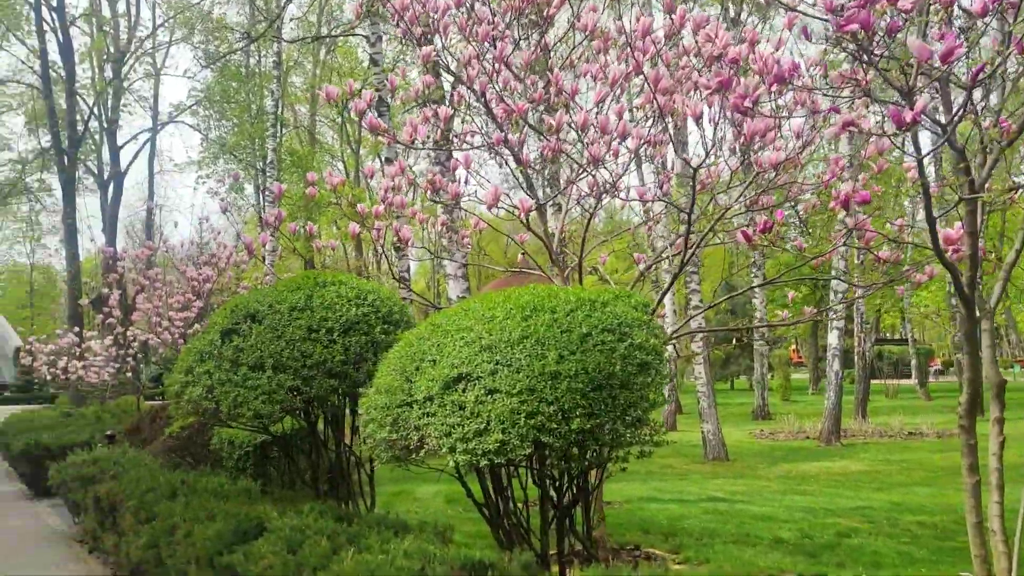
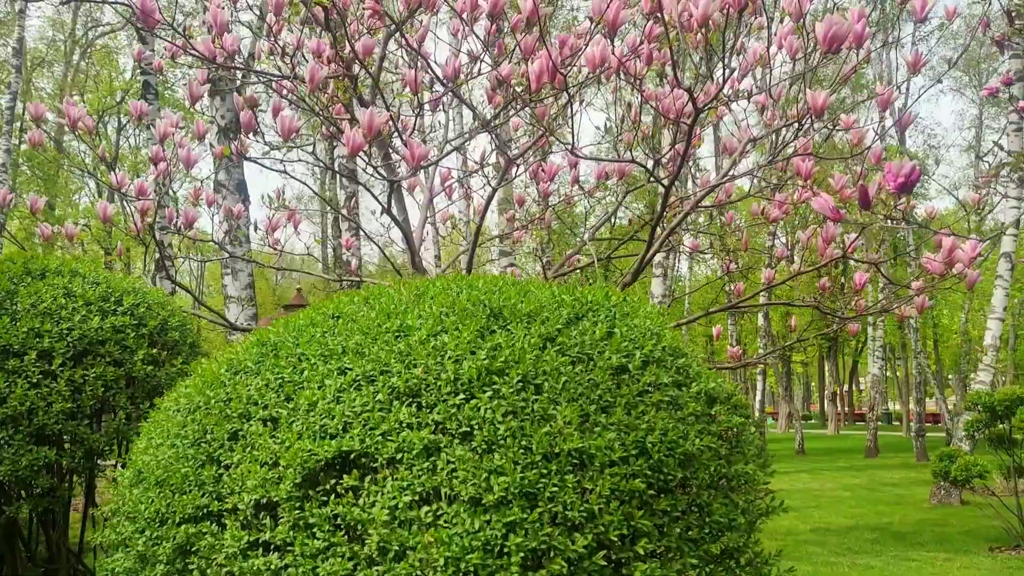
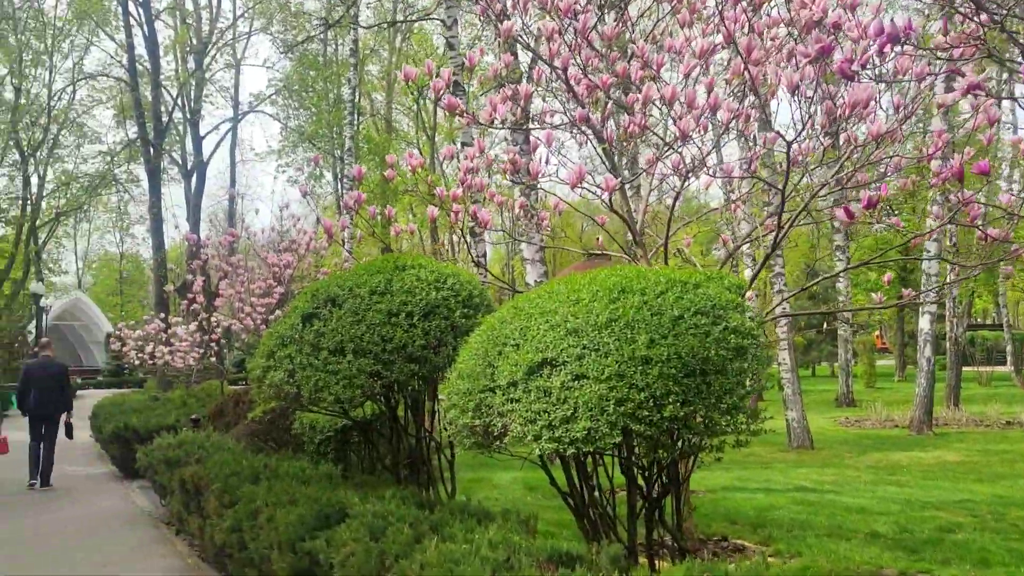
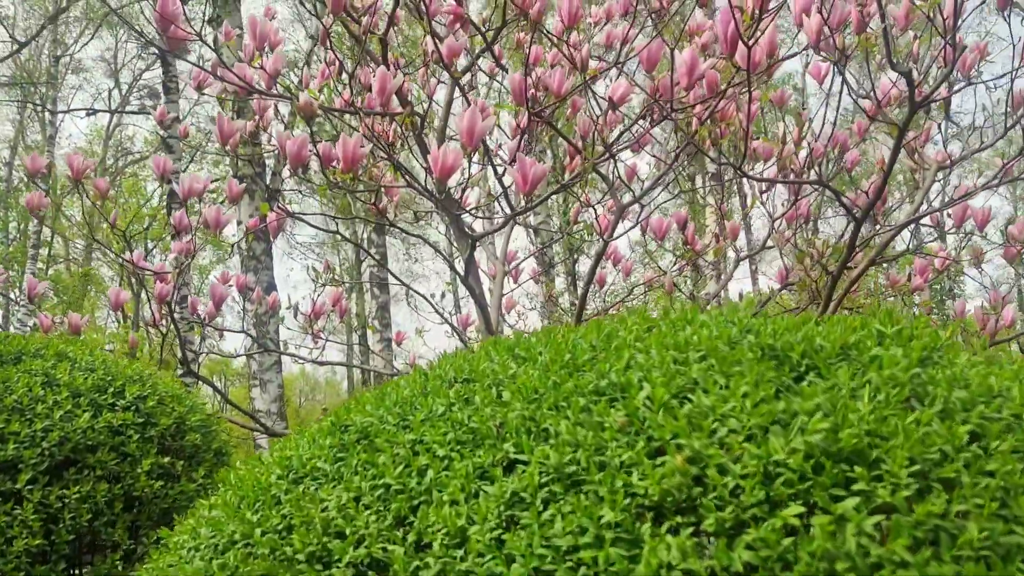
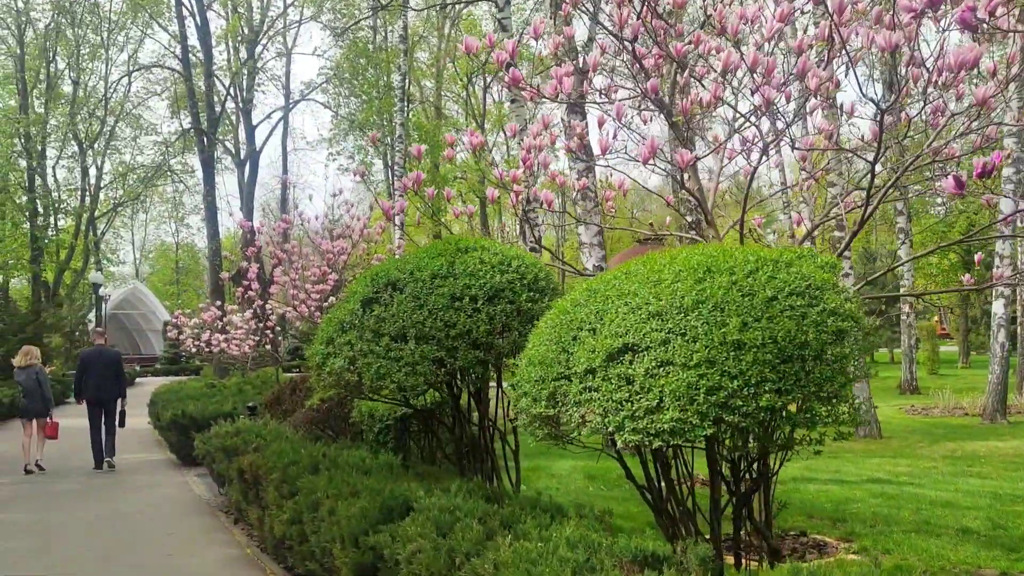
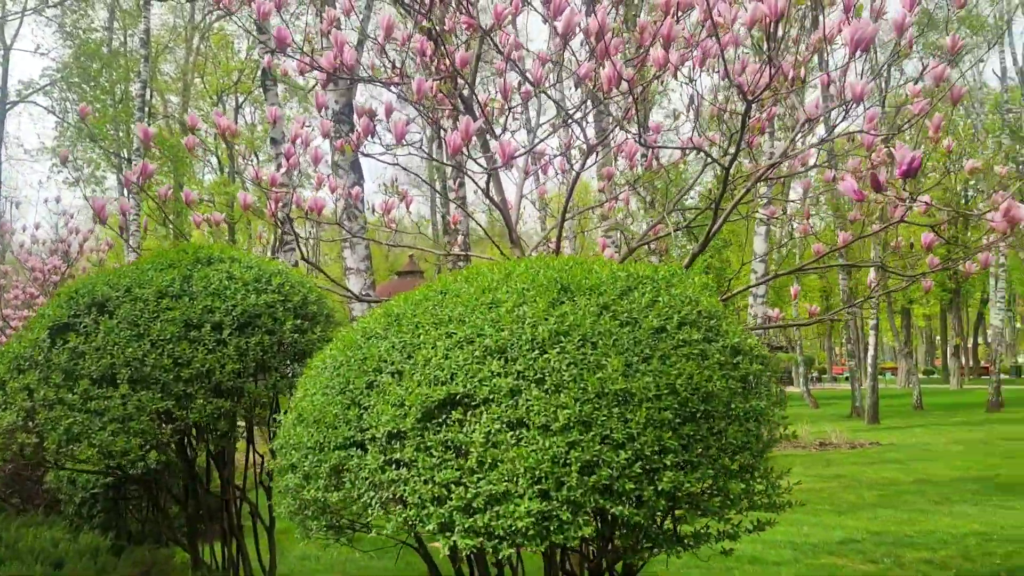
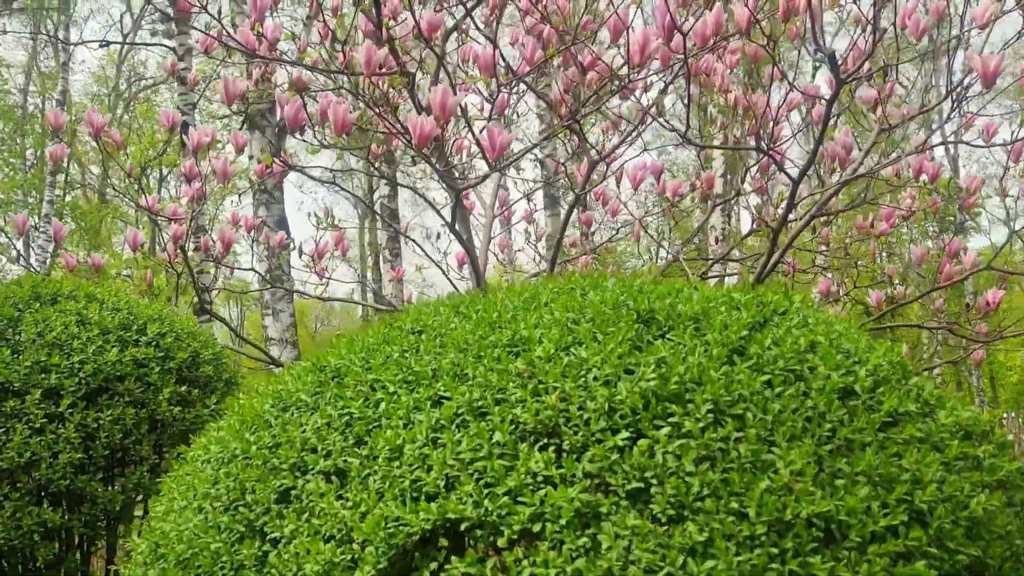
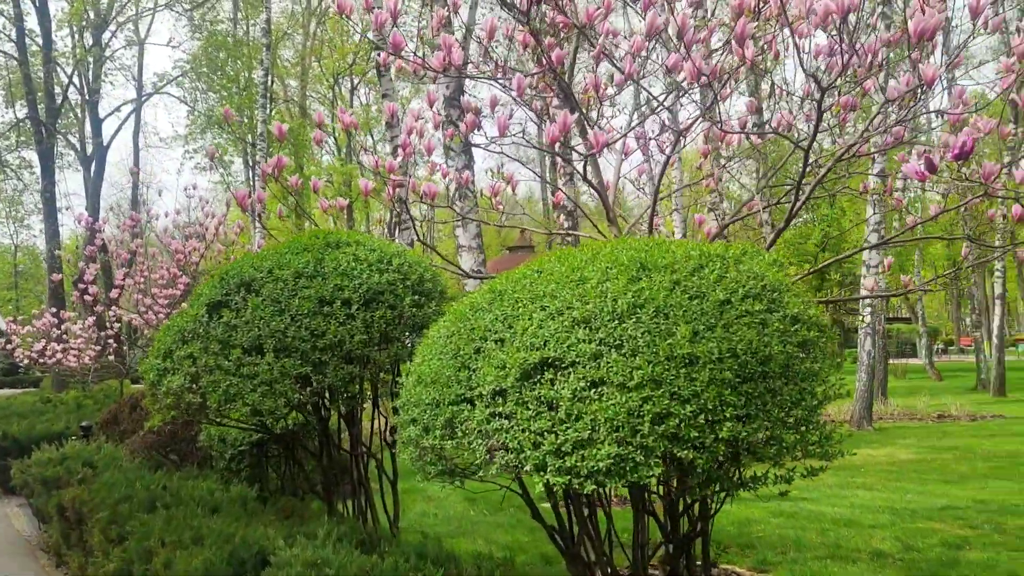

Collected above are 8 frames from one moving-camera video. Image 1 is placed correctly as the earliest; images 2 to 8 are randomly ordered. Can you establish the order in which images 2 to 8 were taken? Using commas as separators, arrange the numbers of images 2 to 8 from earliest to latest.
3, 5, 8, 6, 2, 7, 4
